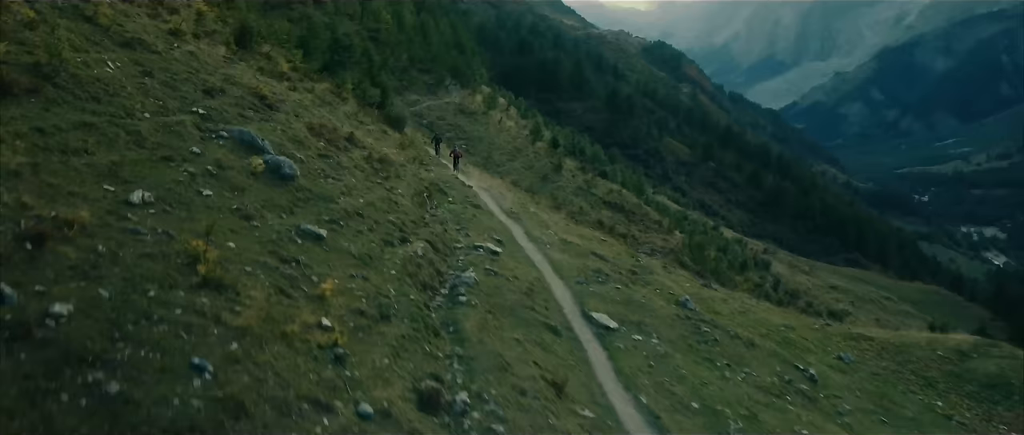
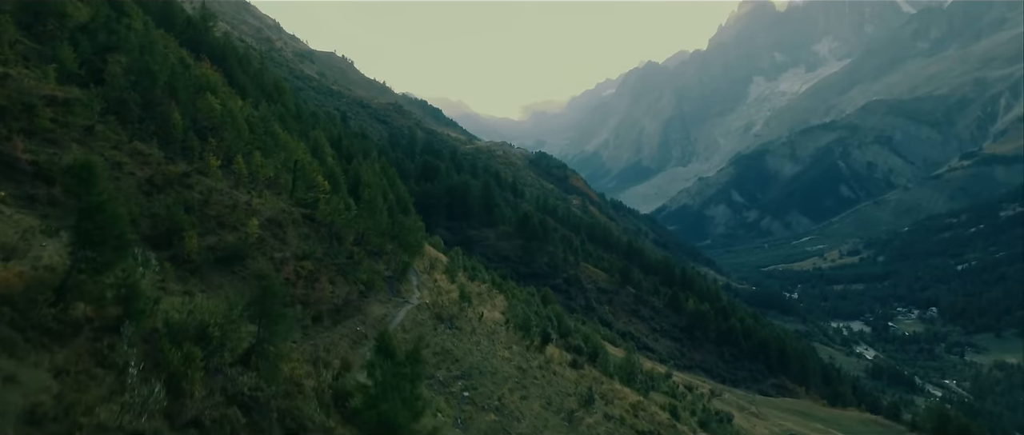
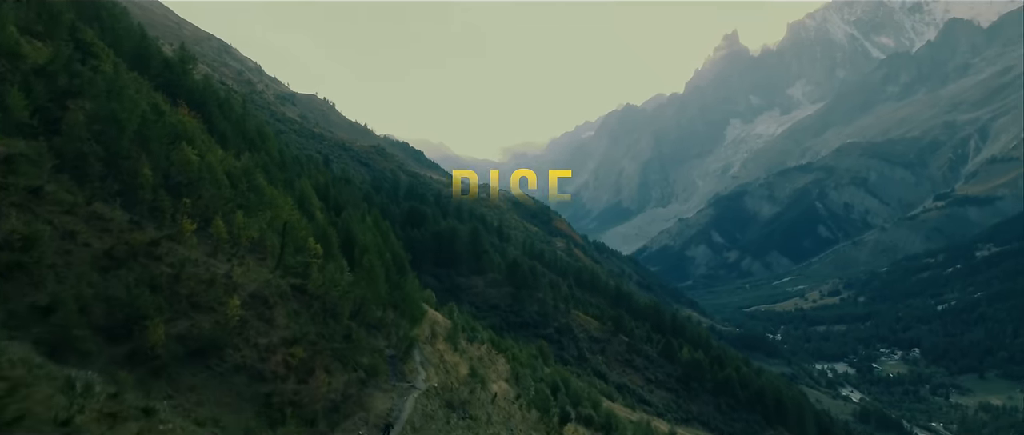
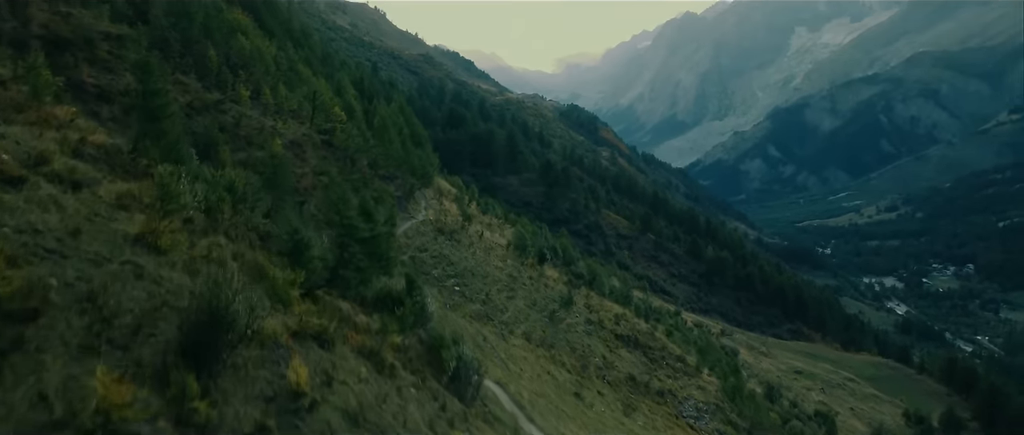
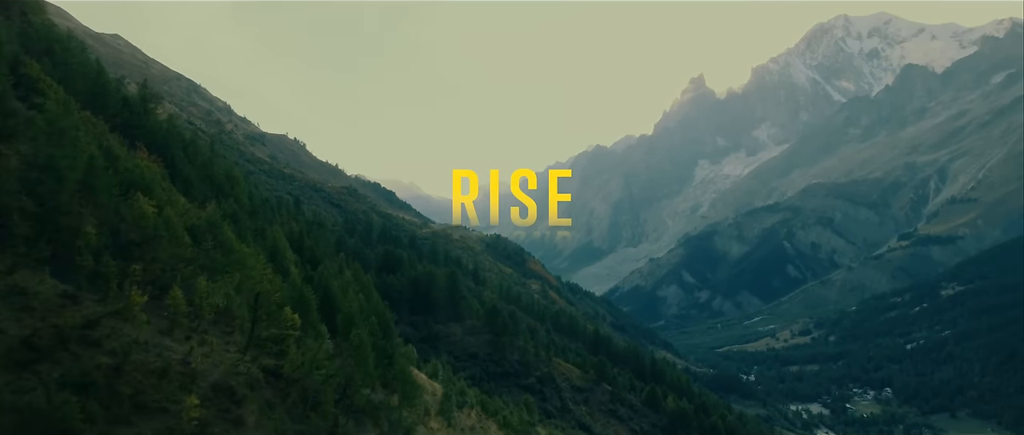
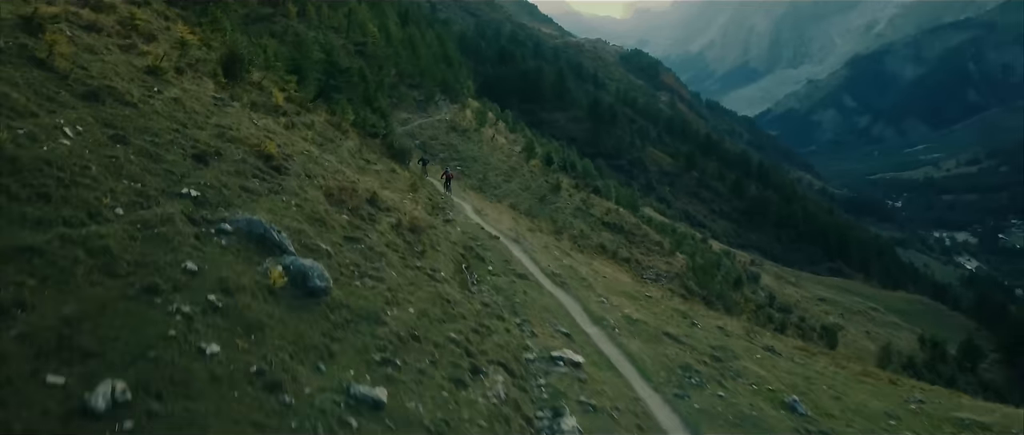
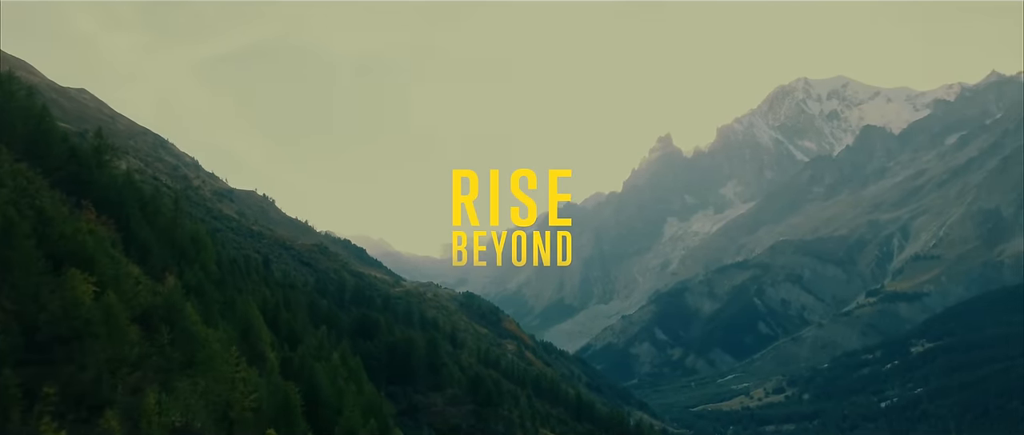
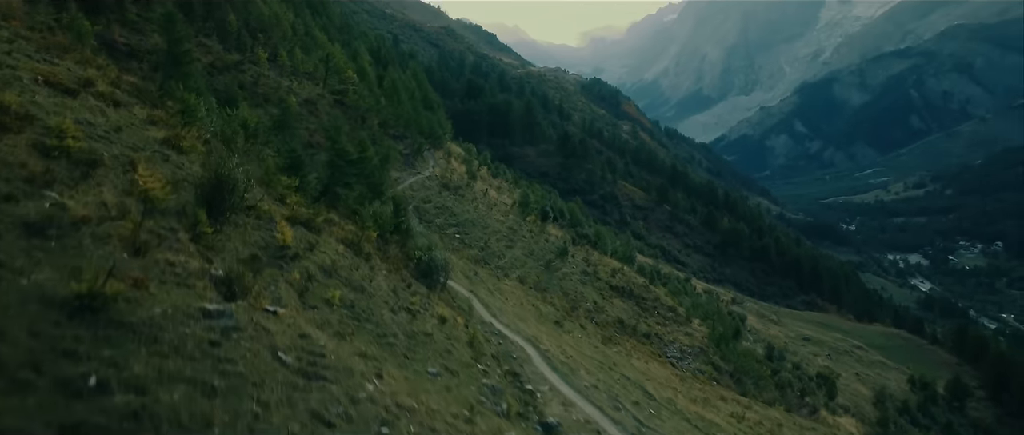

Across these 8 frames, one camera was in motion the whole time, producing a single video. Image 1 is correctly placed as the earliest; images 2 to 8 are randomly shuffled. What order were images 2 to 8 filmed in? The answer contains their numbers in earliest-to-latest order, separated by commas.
6, 8, 4, 2, 3, 5, 7
